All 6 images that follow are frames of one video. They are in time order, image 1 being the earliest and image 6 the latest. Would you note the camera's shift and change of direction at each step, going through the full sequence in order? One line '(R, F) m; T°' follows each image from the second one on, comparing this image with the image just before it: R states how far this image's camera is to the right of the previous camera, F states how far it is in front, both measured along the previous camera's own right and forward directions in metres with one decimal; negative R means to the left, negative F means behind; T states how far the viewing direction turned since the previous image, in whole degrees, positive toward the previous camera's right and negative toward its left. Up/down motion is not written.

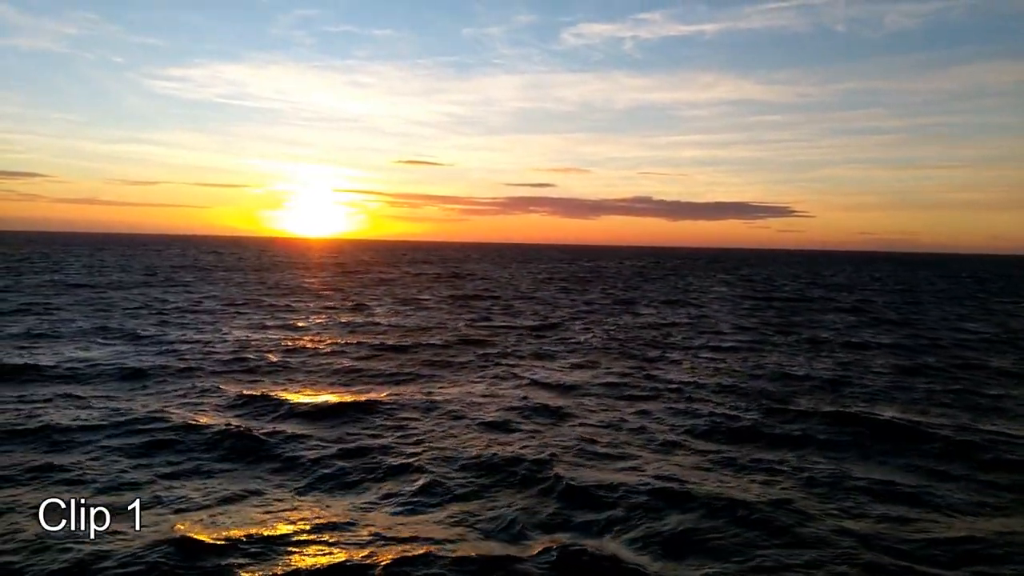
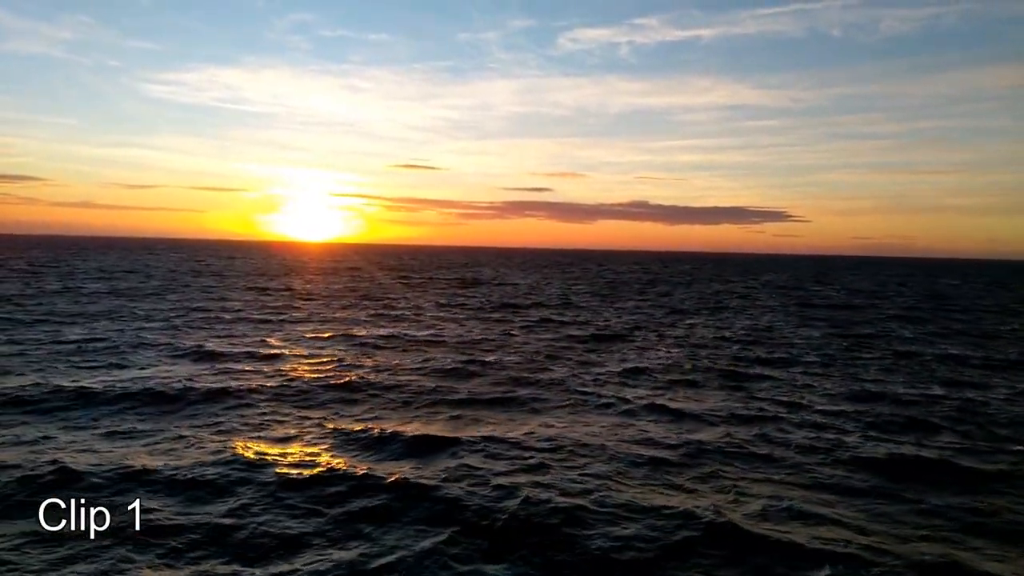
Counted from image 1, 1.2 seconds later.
(-1.8, +1.2) m; 0°
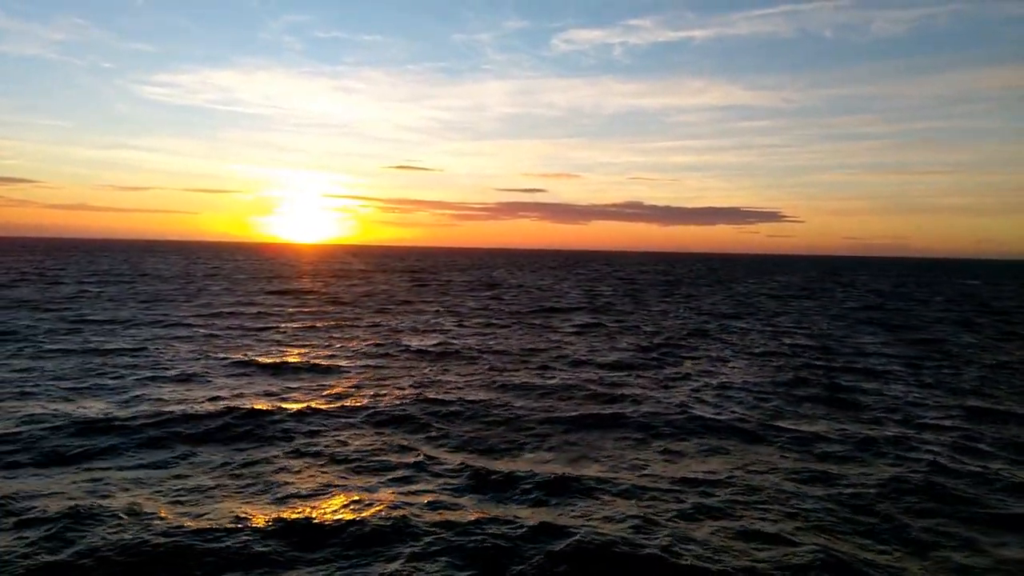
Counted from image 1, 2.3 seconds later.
(-1.6, +1.1) m; 0°
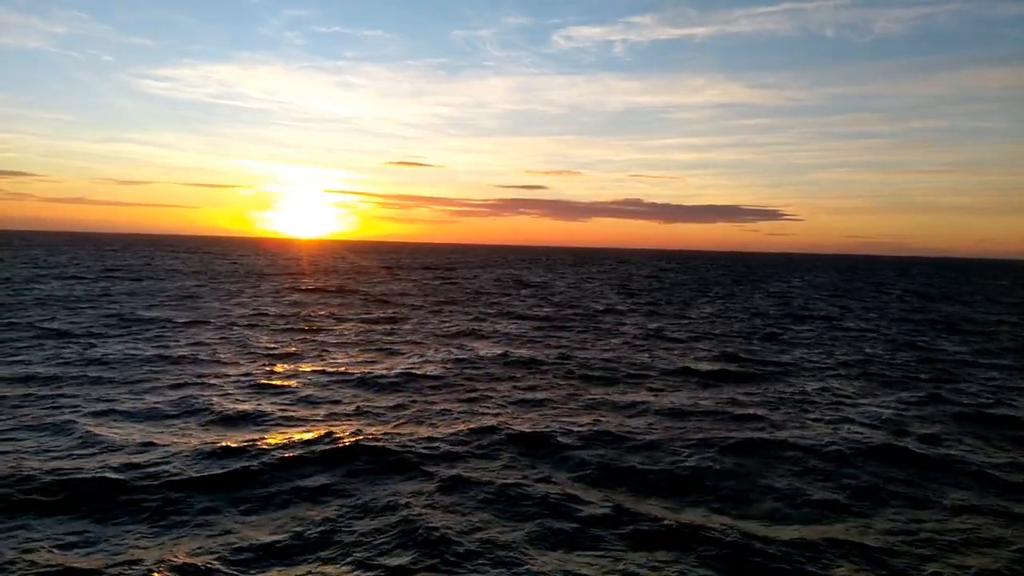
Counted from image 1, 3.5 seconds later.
(-1.8, +1.3) m; 0°
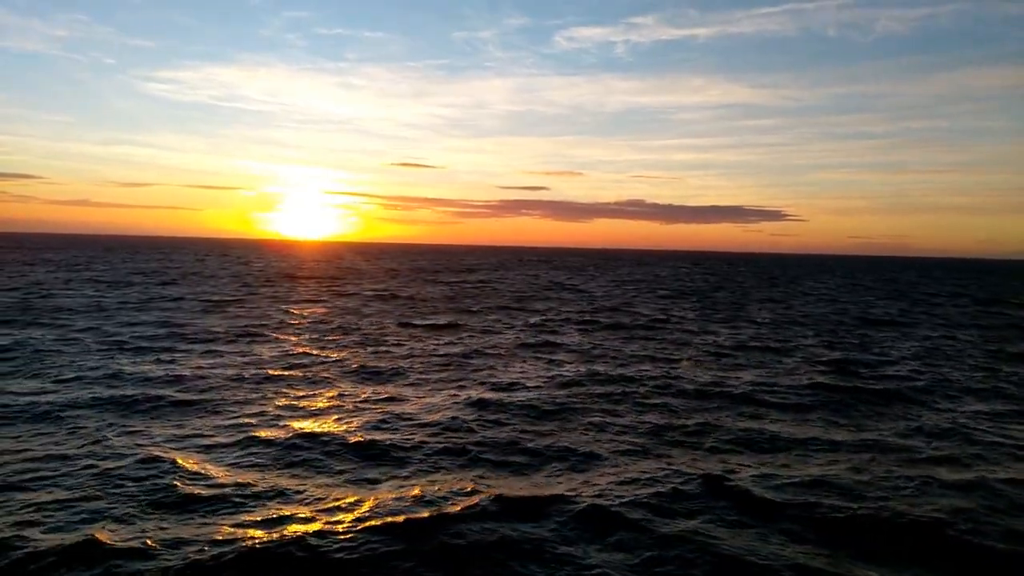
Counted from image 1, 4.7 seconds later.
(-2.1, +1.4) m; -1°
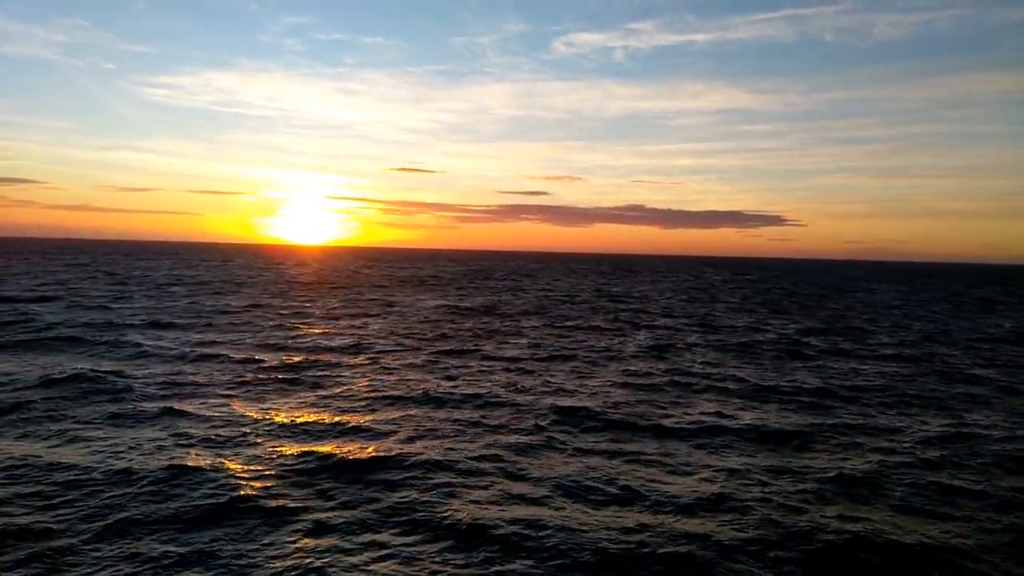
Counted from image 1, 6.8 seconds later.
(-3.7, +2.6) m; -1°
